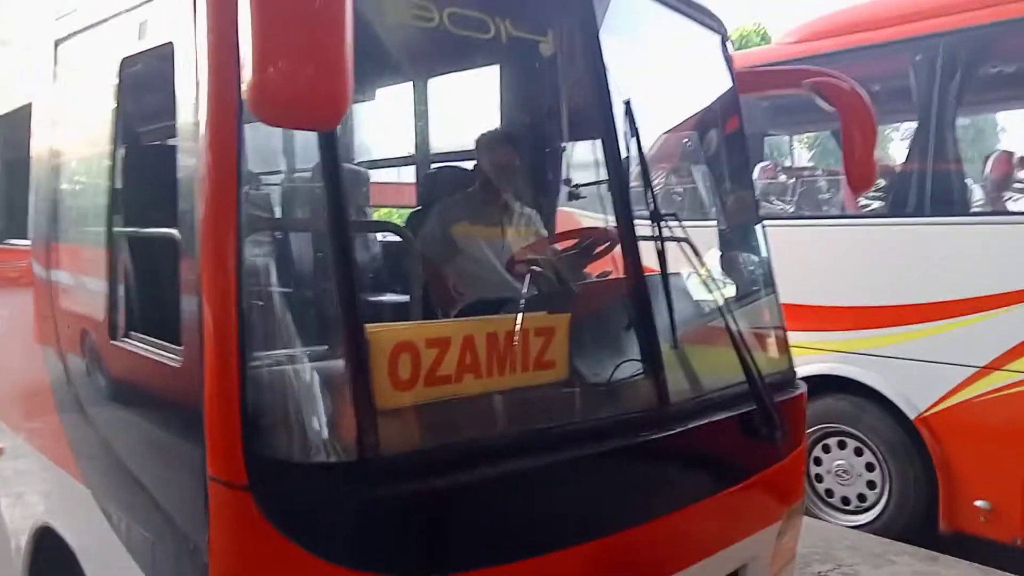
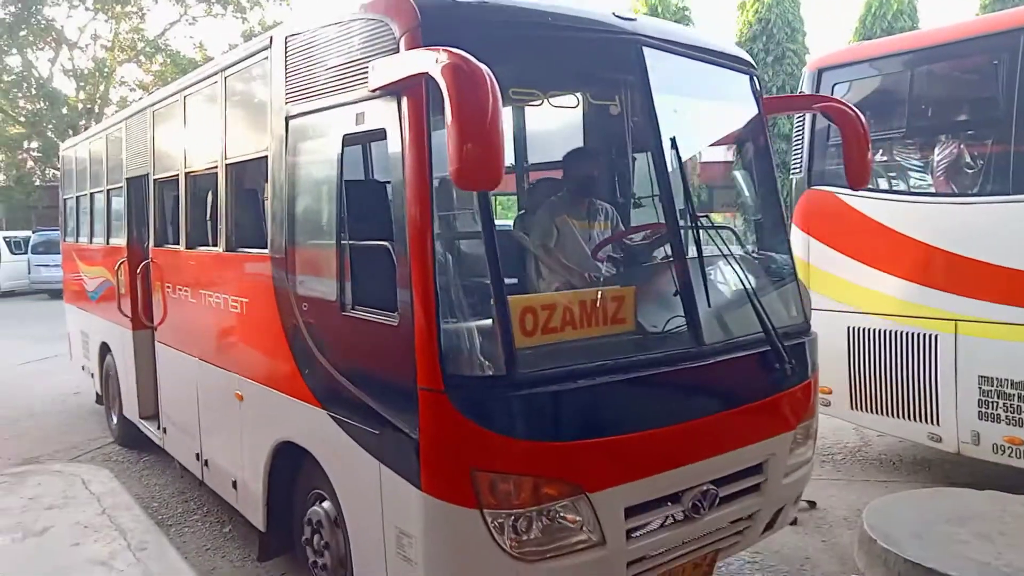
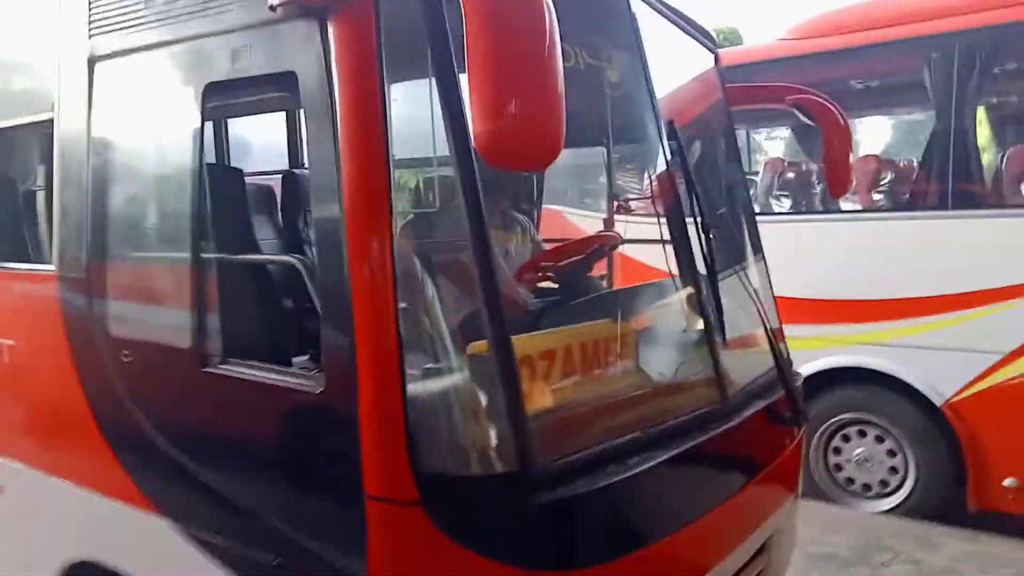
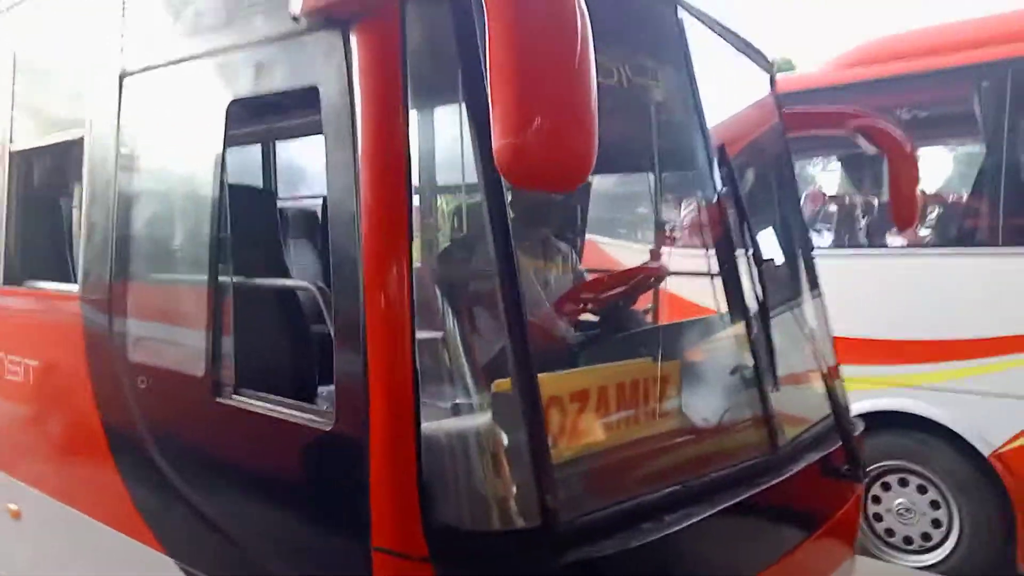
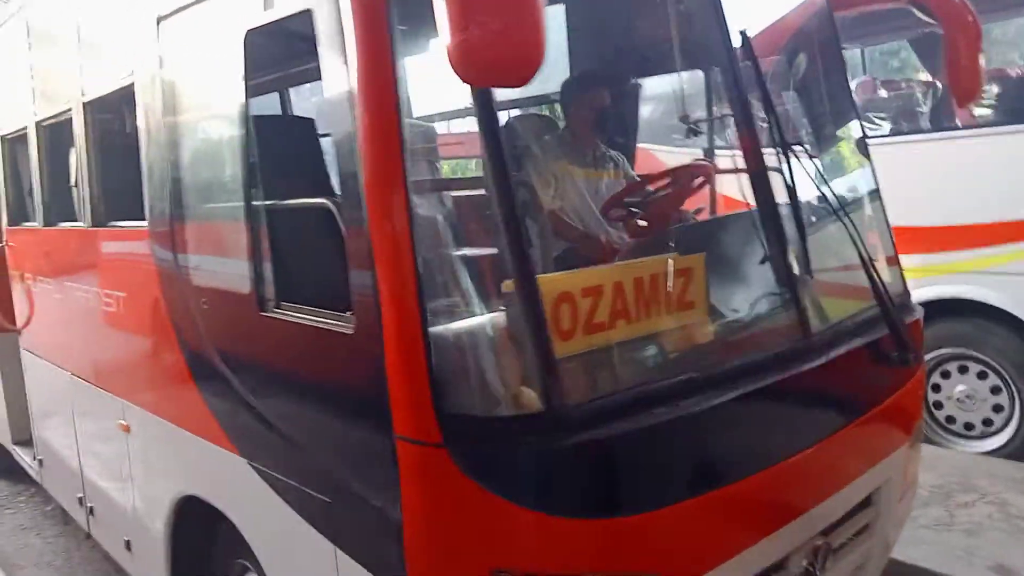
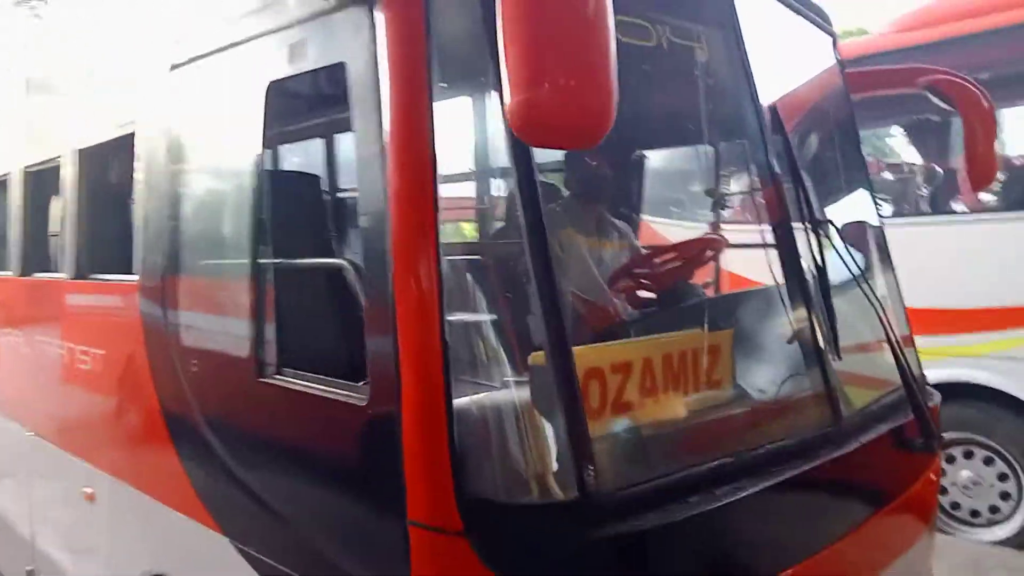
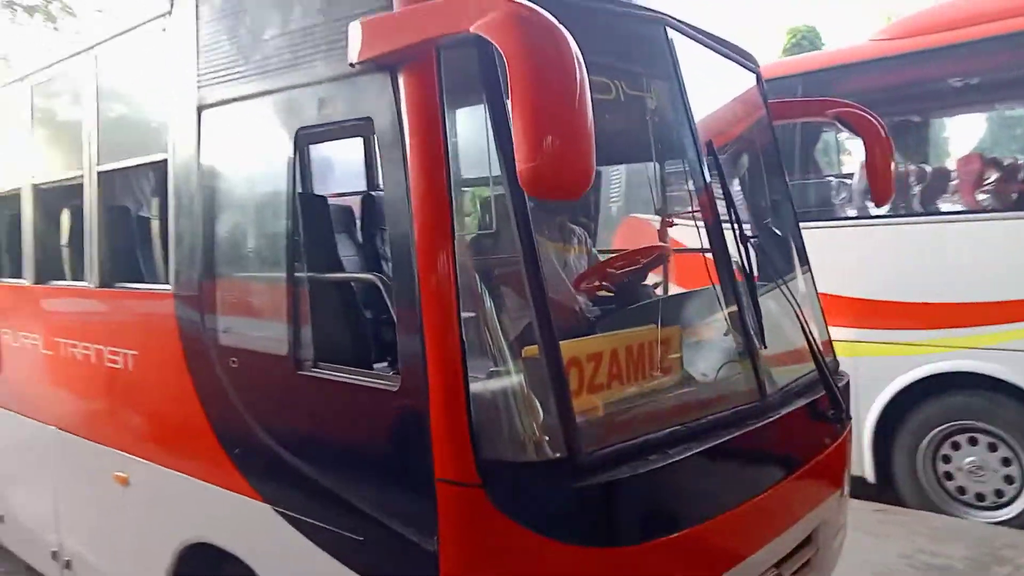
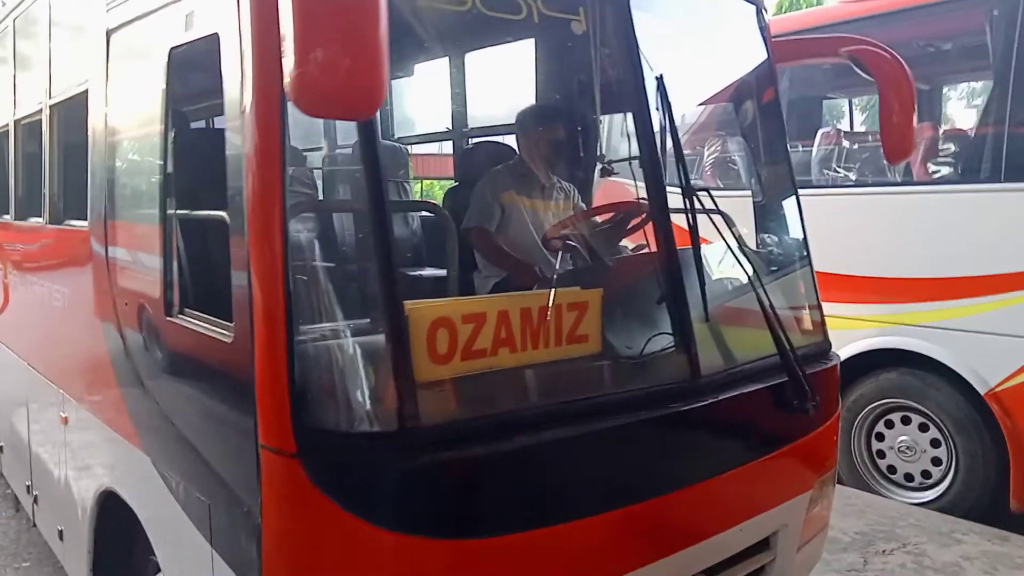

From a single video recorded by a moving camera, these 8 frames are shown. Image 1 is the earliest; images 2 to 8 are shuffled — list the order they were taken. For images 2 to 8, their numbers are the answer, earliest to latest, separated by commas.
8, 5, 6, 4, 3, 7, 2
